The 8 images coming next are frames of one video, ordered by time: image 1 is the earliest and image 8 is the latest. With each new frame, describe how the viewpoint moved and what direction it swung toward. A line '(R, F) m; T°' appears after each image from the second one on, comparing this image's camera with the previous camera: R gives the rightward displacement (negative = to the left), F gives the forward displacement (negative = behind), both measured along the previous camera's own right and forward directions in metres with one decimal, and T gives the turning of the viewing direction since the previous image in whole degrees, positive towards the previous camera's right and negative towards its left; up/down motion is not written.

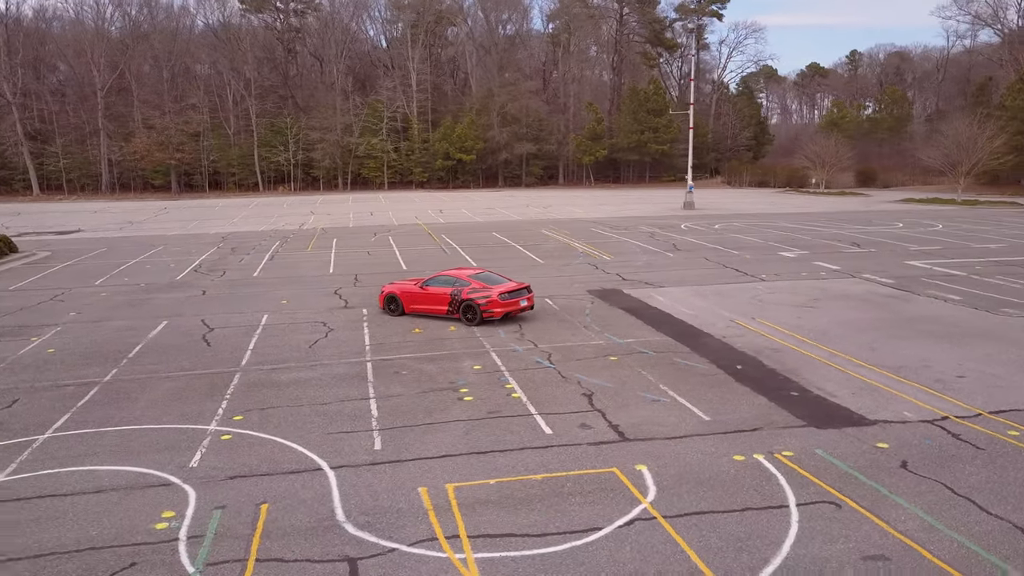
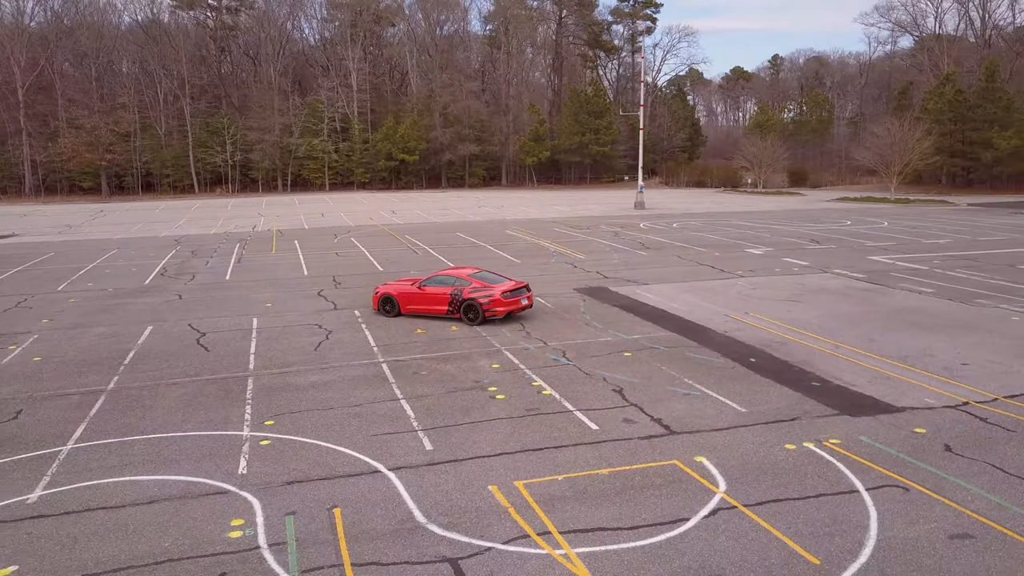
(-1.4, +0.1) m; +5°
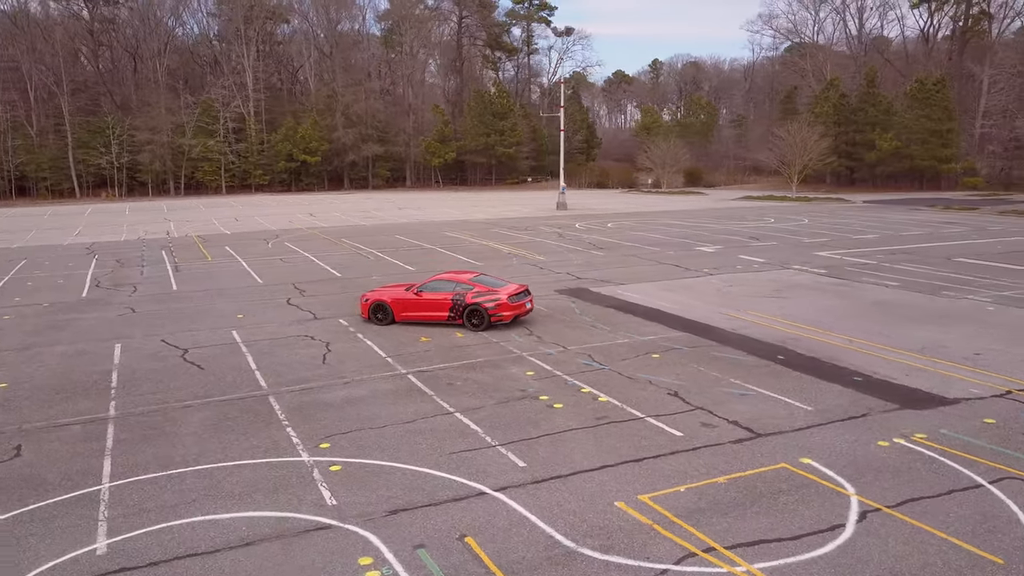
(-2.2, +0.7) m; +8°
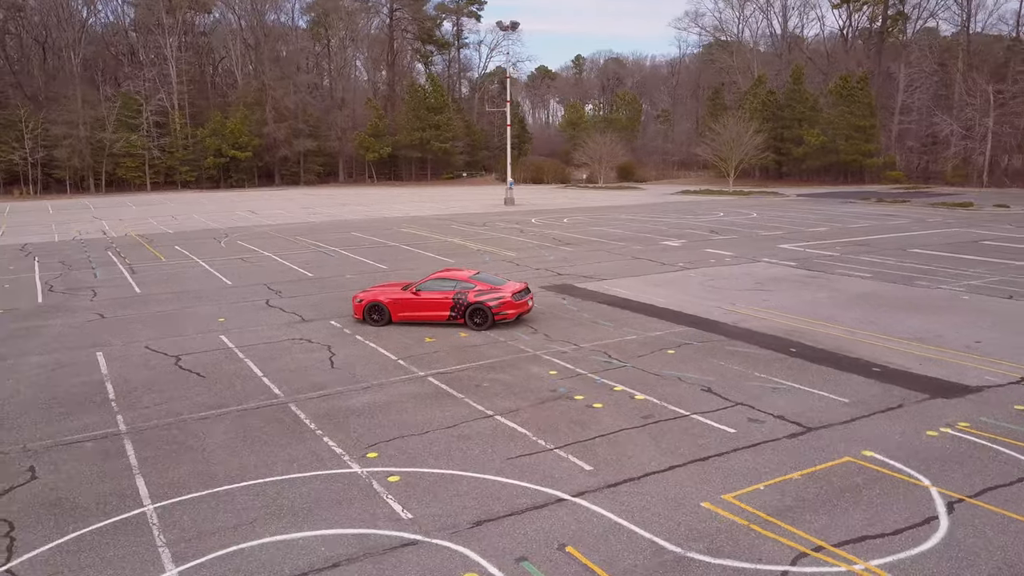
(-1.5, +0.3) m; +5°
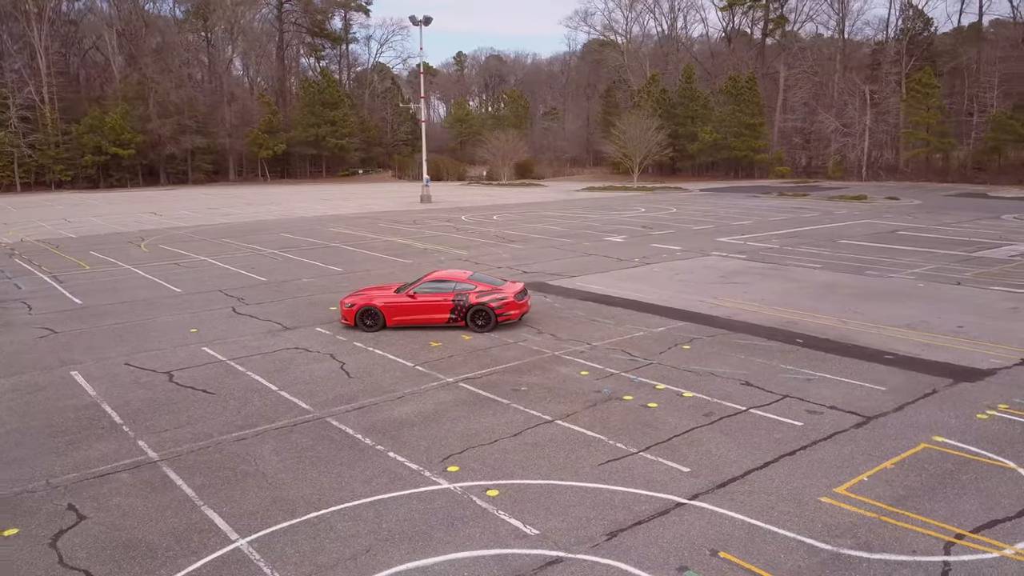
(-2.2, +0.5) m; +8°
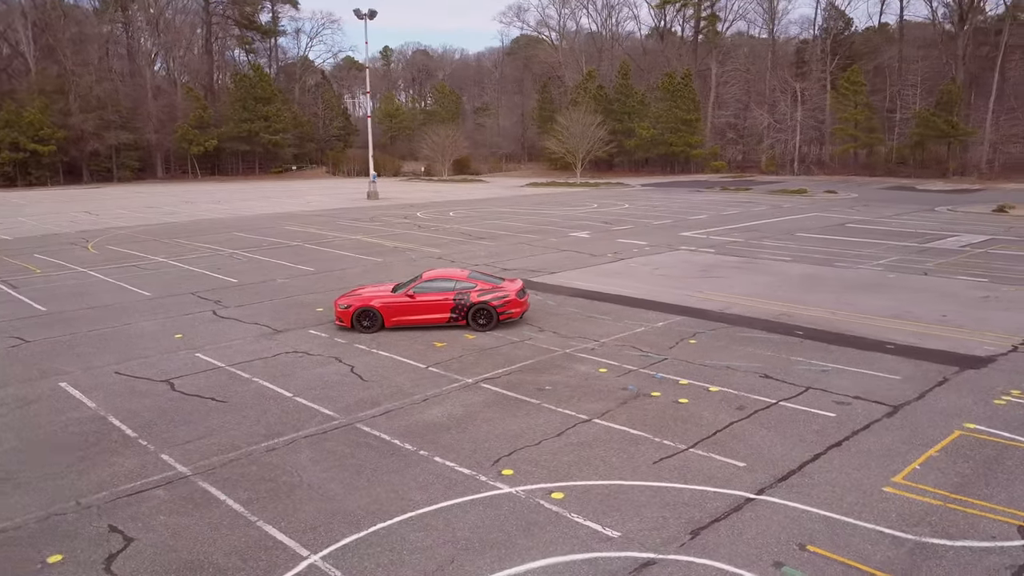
(-1.3, +0.2) m; +5°
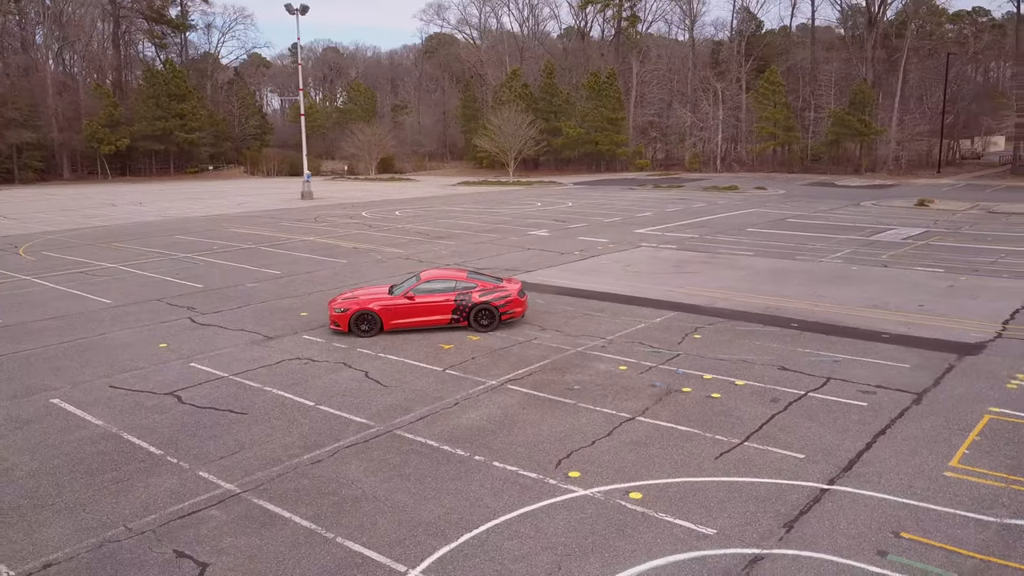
(-1.5, +0.2) m; +6°
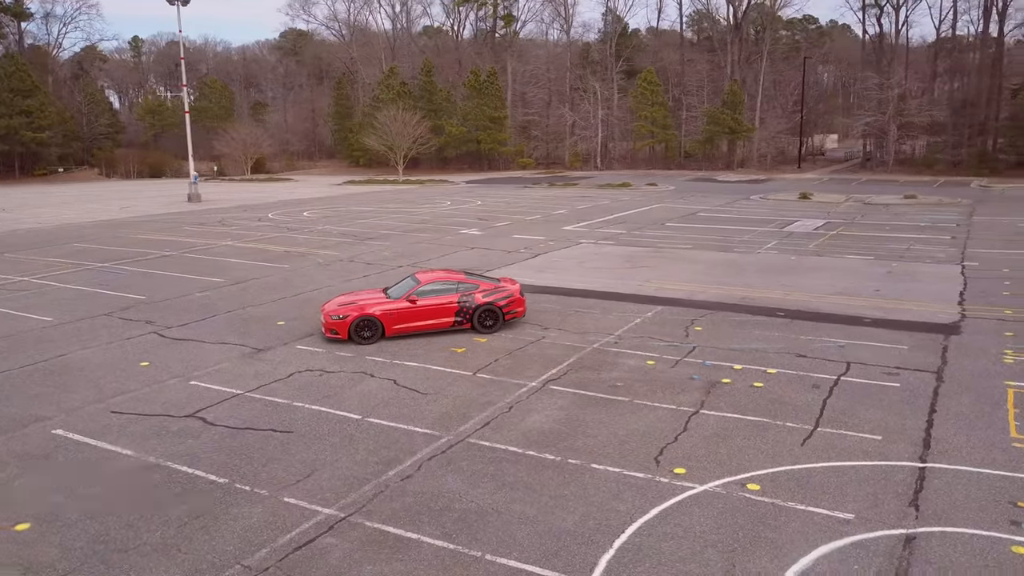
(-2.4, +0.4) m; +10°
